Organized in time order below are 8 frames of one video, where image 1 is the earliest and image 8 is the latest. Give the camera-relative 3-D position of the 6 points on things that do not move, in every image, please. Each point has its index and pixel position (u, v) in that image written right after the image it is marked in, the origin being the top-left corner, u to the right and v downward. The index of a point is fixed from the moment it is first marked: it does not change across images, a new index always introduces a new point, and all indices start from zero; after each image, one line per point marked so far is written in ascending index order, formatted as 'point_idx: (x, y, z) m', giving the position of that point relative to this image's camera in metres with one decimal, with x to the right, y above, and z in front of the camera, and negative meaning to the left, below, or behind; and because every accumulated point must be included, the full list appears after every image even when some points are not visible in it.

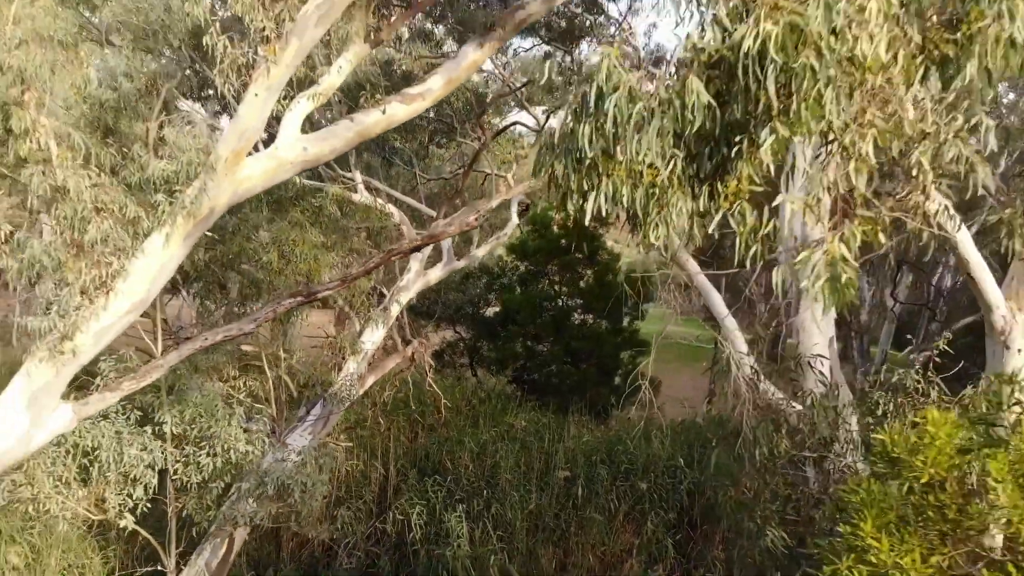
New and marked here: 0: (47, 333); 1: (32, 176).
0: (-3.9, -0.4, +4.3) m
1: (-3.9, +0.9, +4.2) m
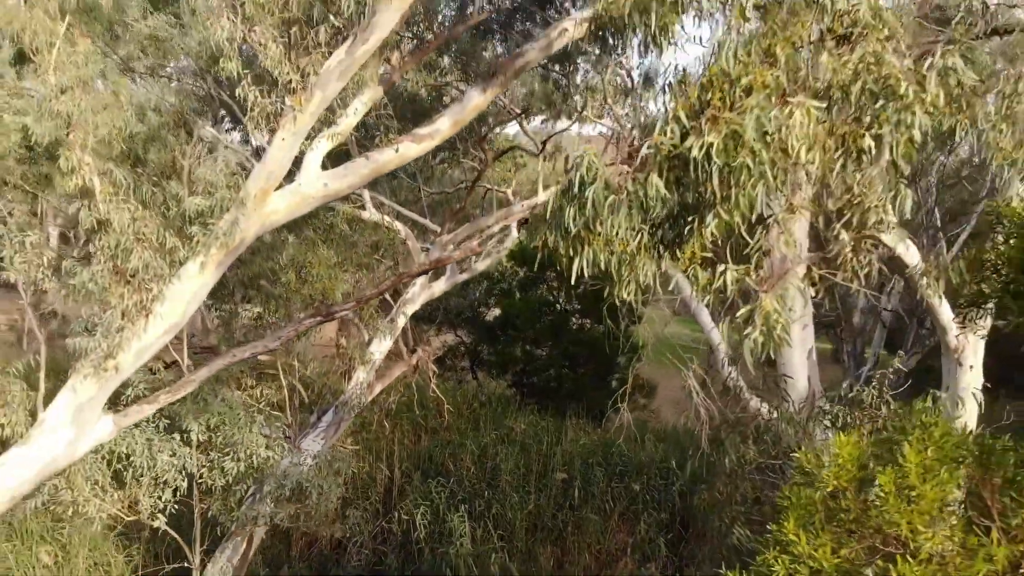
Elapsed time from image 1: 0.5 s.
0: (-3.9, -0.6, +4.8) m
1: (-3.9, +0.7, +4.6) m
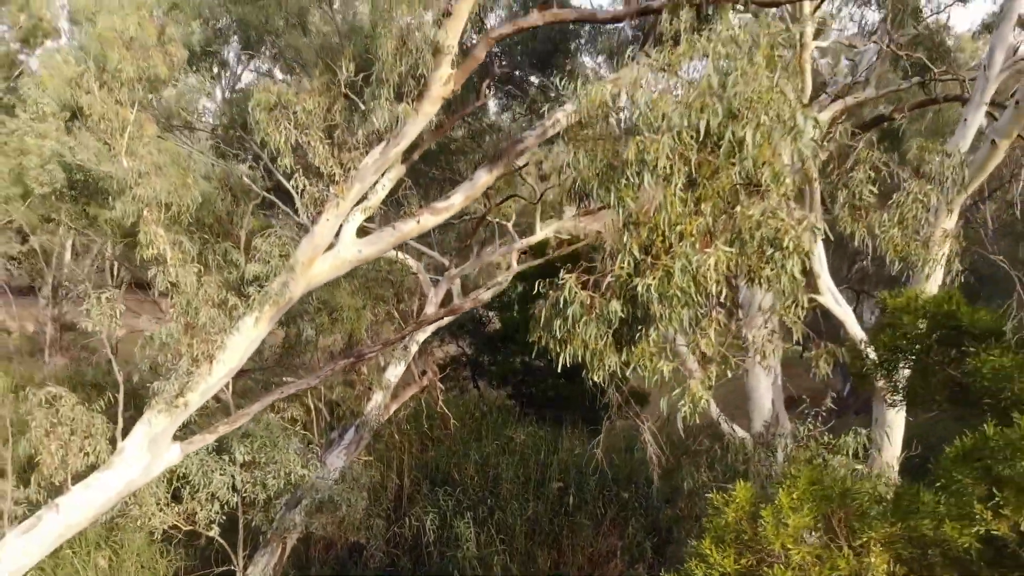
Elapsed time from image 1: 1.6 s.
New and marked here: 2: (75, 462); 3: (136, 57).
0: (-3.9, -1.2, +5.8) m
1: (-3.9, +0.1, +5.6) m
2: (-4.9, -2.0, +5.7) m
3: (-4.7, +2.9, +6.4) m
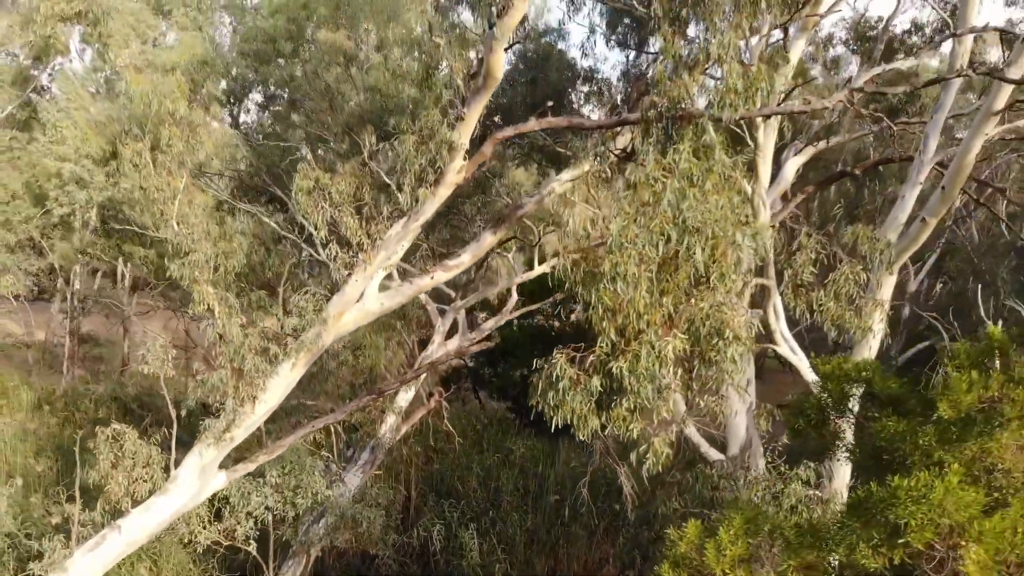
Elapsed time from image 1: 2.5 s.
0: (-3.9, -1.8, +6.7) m
1: (-3.9, -0.5, +6.5) m
2: (-4.8, -2.6, +6.6) m
3: (-4.7, +2.3, +7.3) m
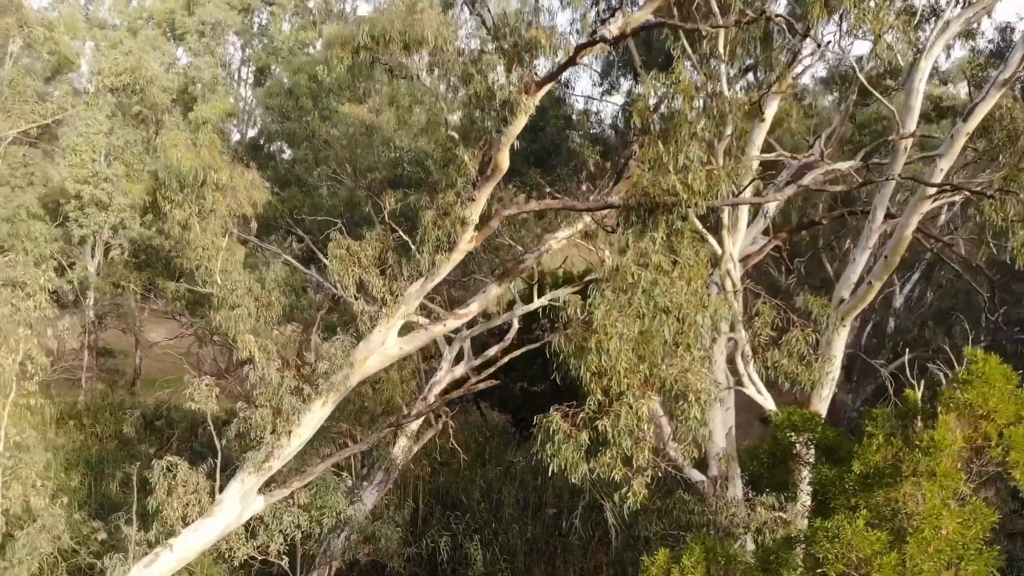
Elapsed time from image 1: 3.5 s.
0: (-3.8, -2.5, +7.6) m
1: (-3.8, -1.3, +7.5) m
2: (-4.8, -3.3, +7.6) m
3: (-4.7, +1.5, +8.3) m
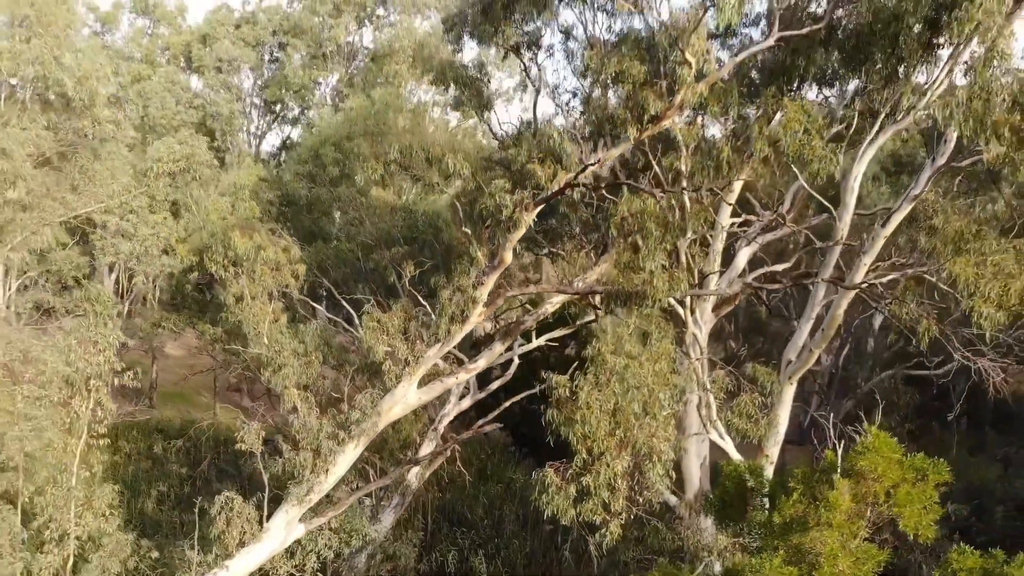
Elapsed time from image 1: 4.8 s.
0: (-3.8, -3.6, +9.0) m
1: (-3.8, -2.3, +8.9) m
2: (-4.8, -4.4, +9.0) m
3: (-4.6, +0.4, +9.7) m
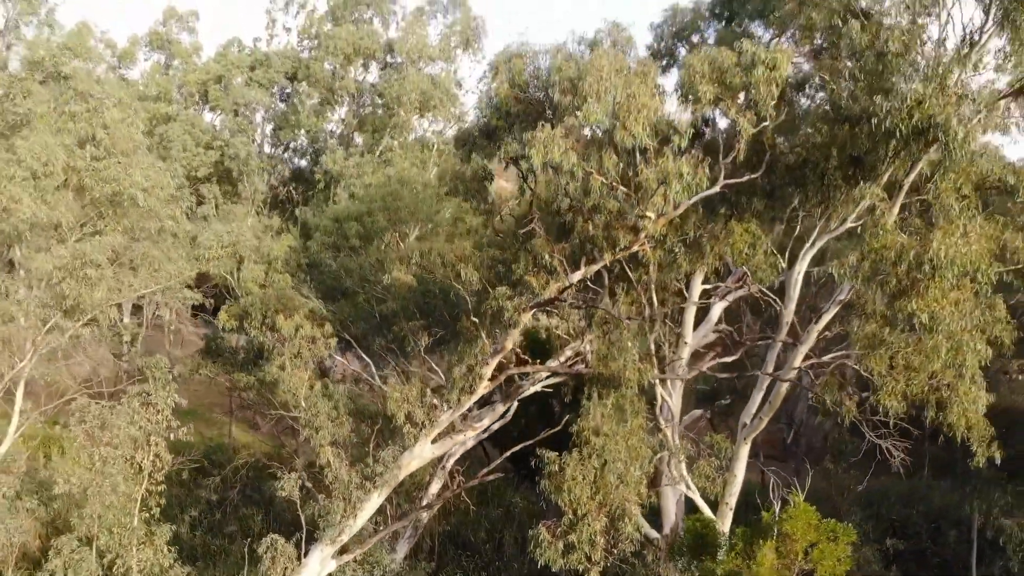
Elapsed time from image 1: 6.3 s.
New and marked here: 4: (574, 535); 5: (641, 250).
0: (-3.8, -5.2, +10.7) m
1: (-3.8, -3.9, +10.5) m
2: (-4.8, -6.0, +10.6) m
3: (-4.6, -1.1, +11.3) m
4: (+1.0, -4.0, +8.4) m
5: (+2.2, +0.7, +8.7) m
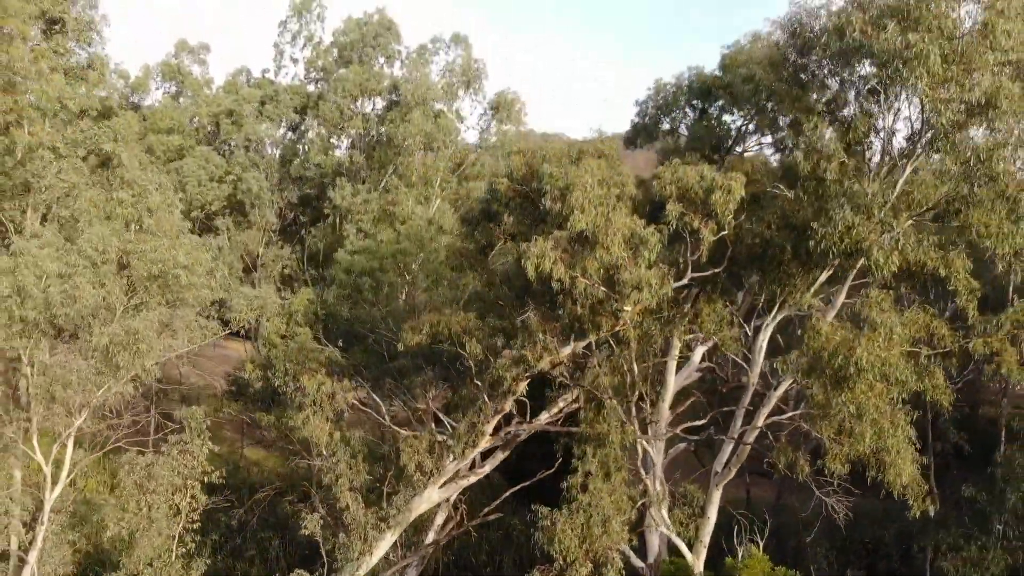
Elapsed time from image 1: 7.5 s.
0: (-3.8, -6.6, +12.0) m
1: (-3.8, -5.4, +11.9) m
2: (-4.8, -7.4, +12.0) m
3: (-4.7, -2.6, +12.7) m
4: (+1.0, -5.5, +9.7) m
5: (+2.1, -0.8, +10.0) m
